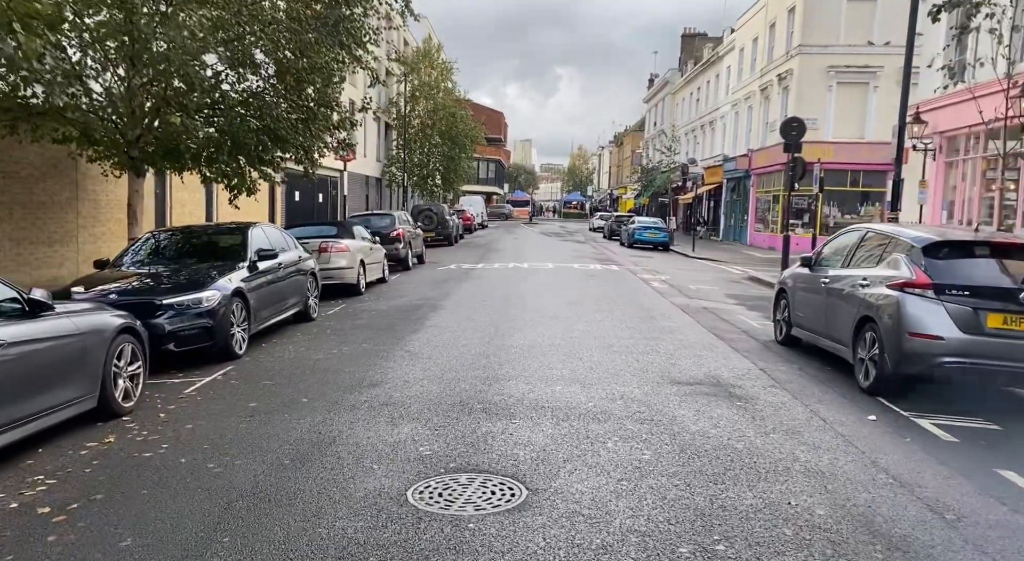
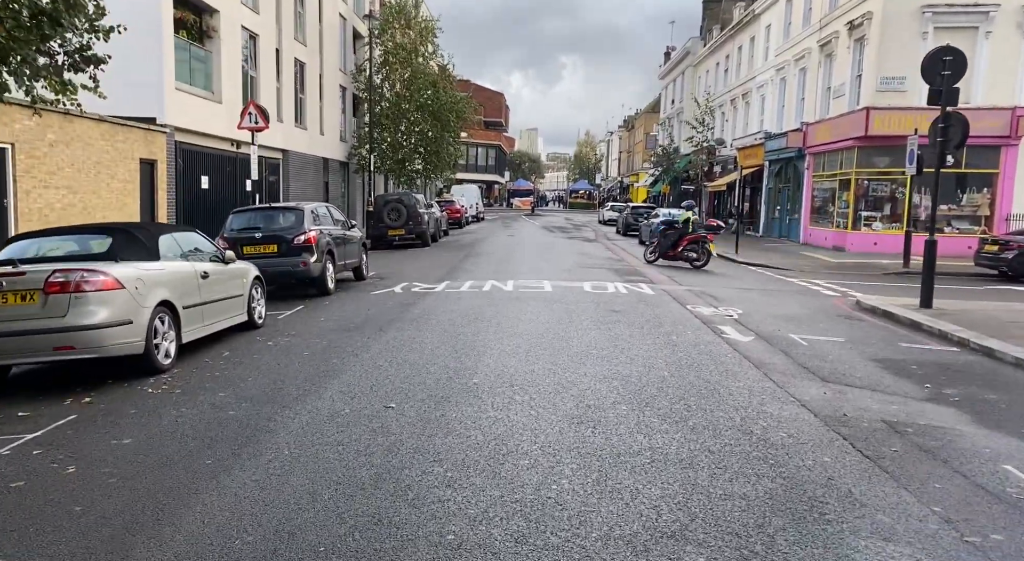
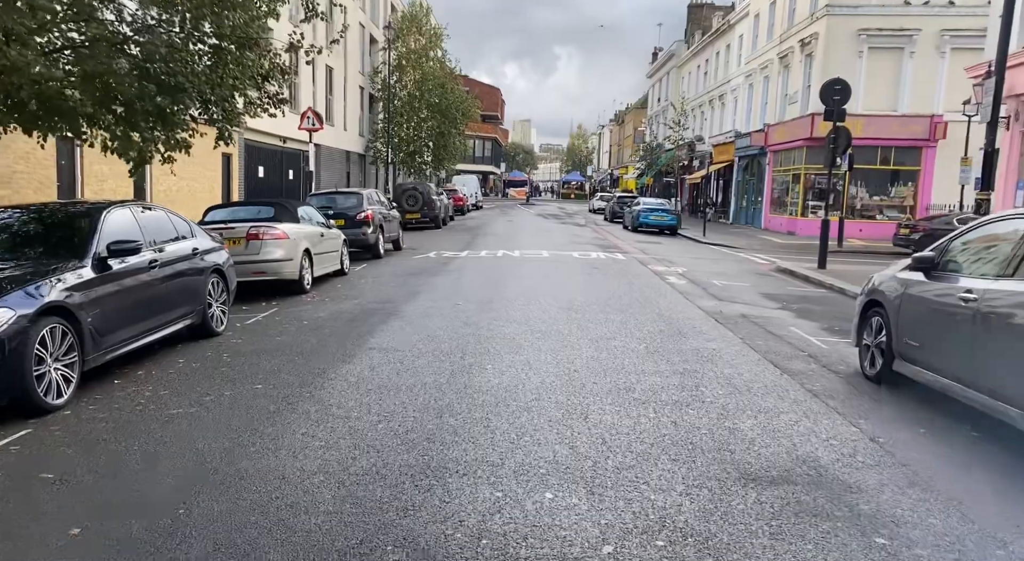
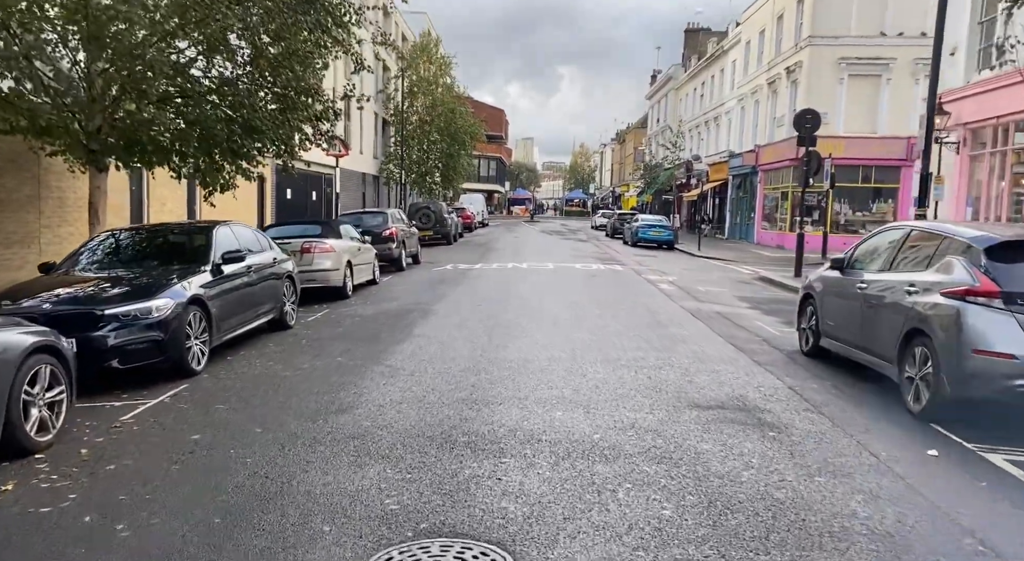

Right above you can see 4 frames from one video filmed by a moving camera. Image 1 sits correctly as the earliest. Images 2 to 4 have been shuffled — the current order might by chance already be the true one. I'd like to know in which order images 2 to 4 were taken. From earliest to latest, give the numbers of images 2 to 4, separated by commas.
4, 3, 2
